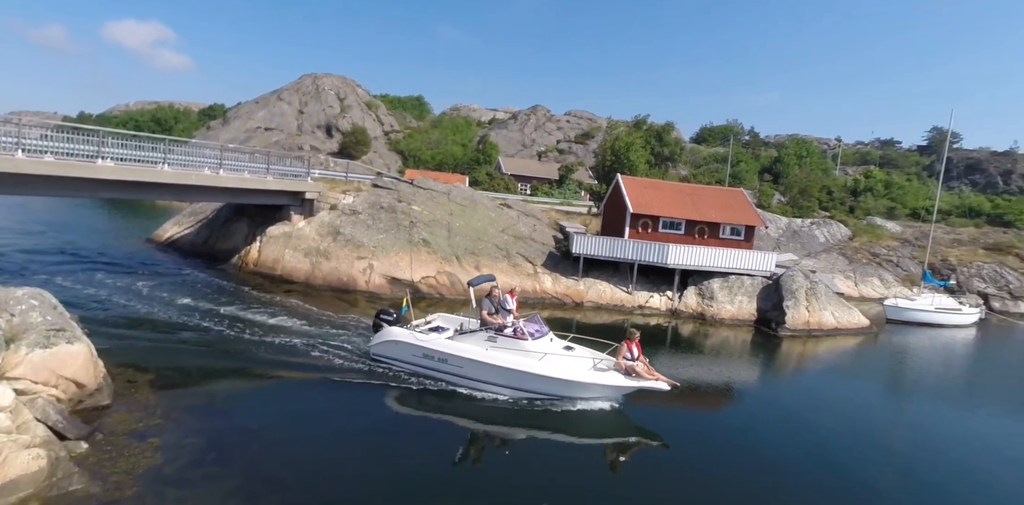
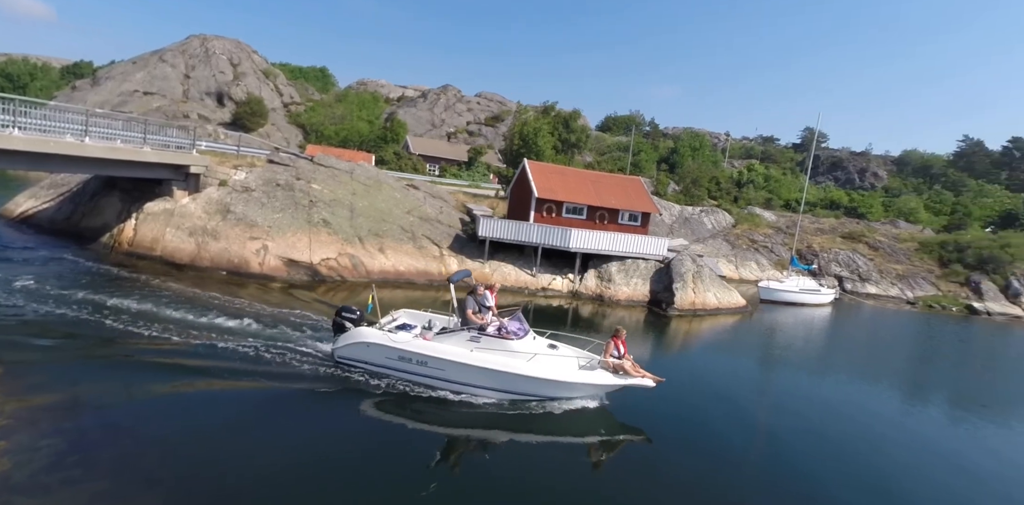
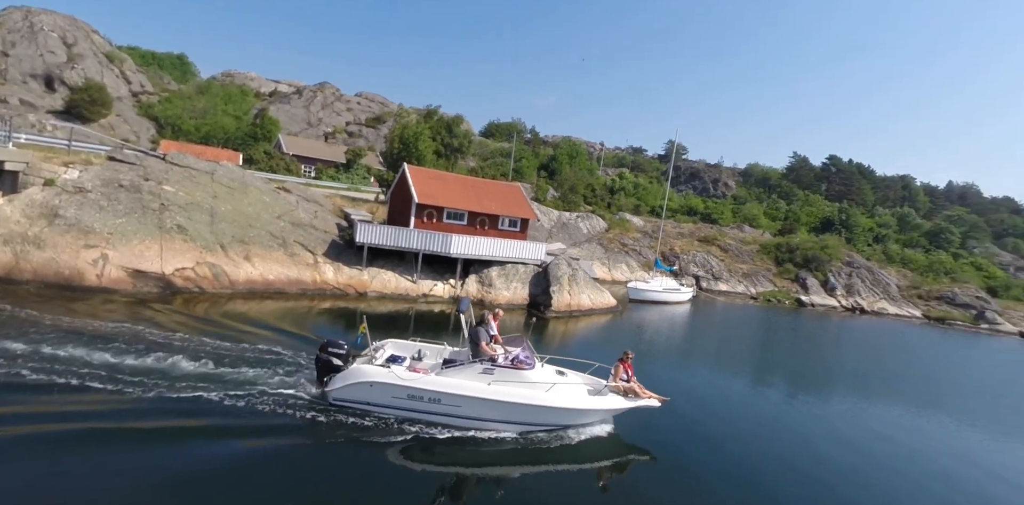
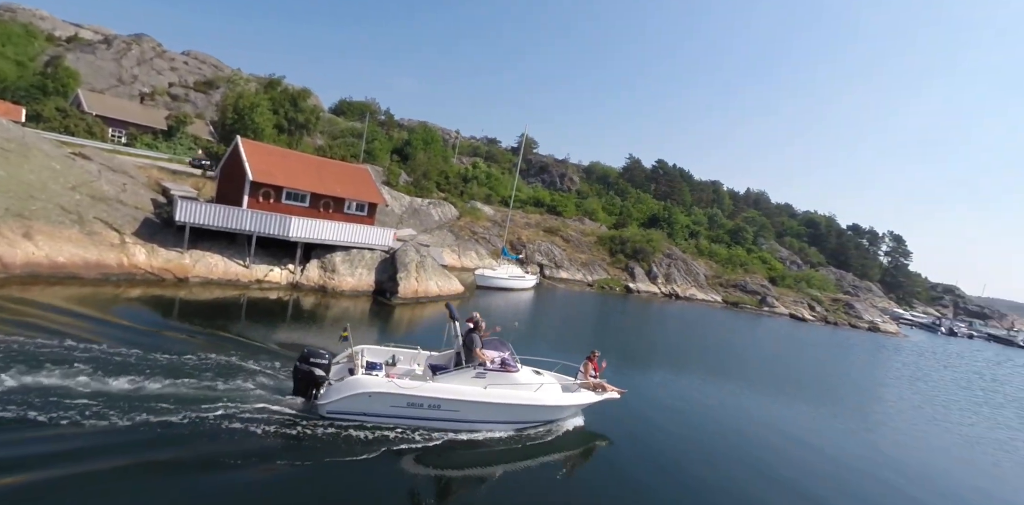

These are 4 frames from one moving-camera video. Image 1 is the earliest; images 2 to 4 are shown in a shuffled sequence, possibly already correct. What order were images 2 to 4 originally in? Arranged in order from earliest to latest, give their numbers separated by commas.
2, 3, 4
